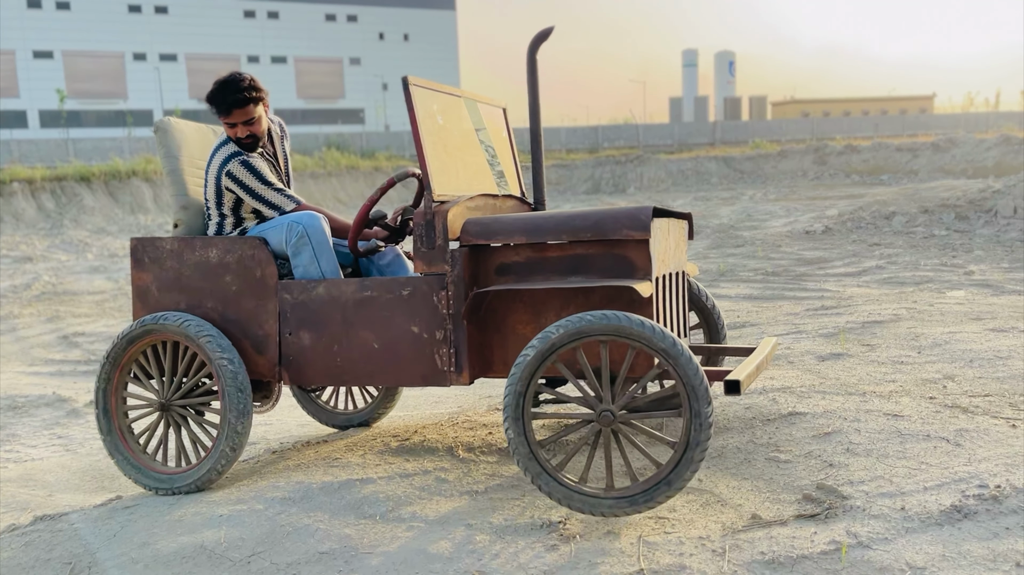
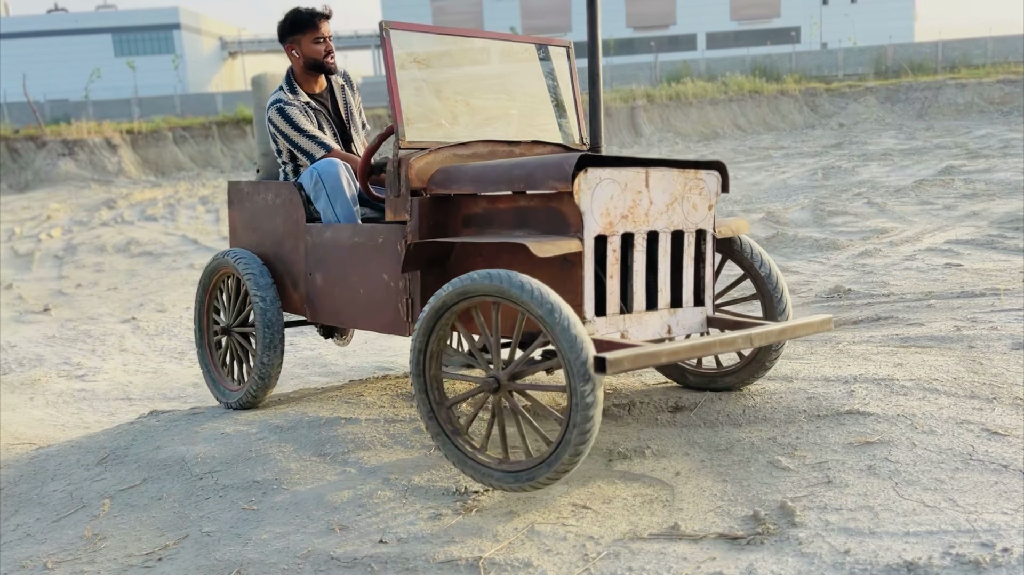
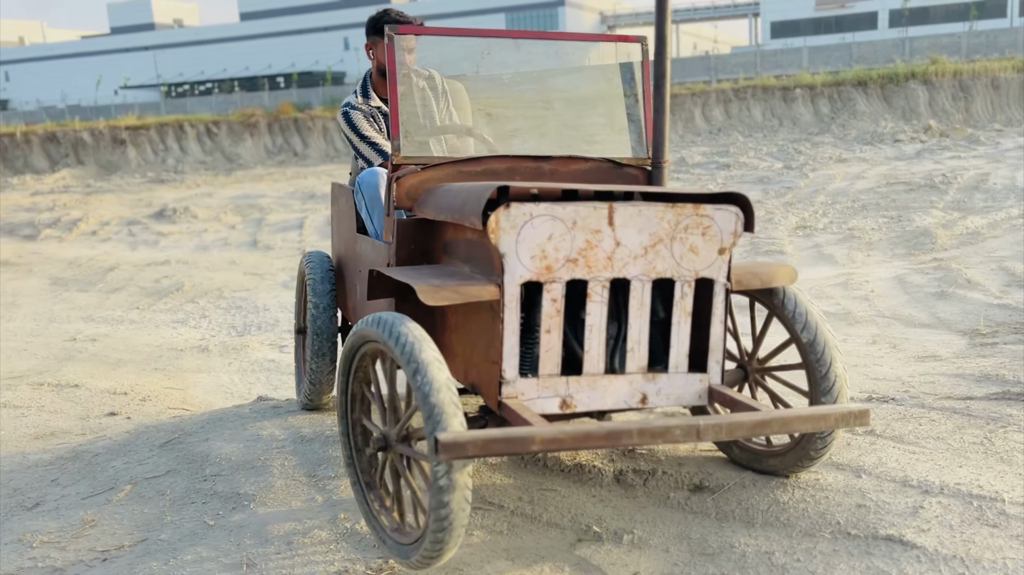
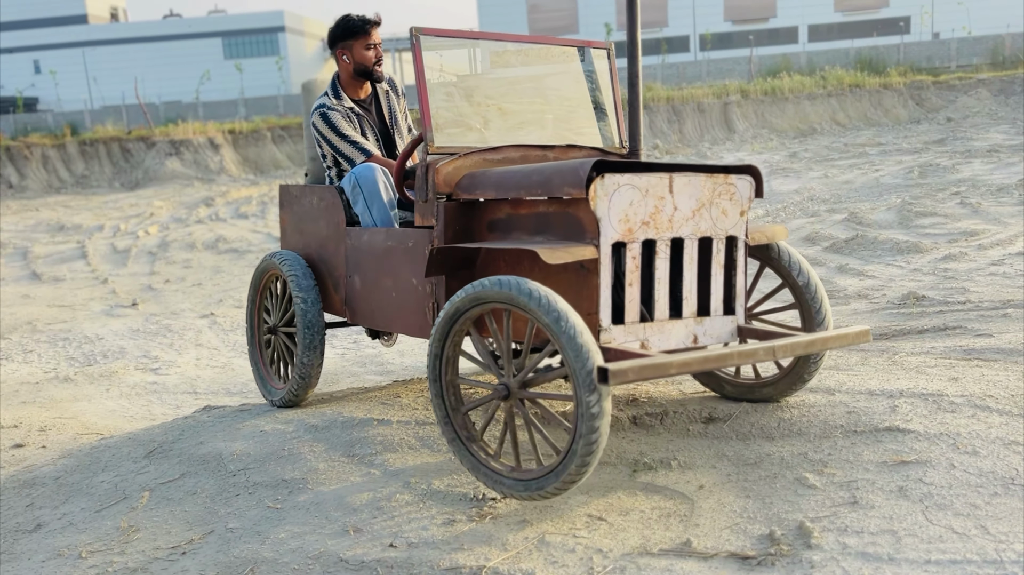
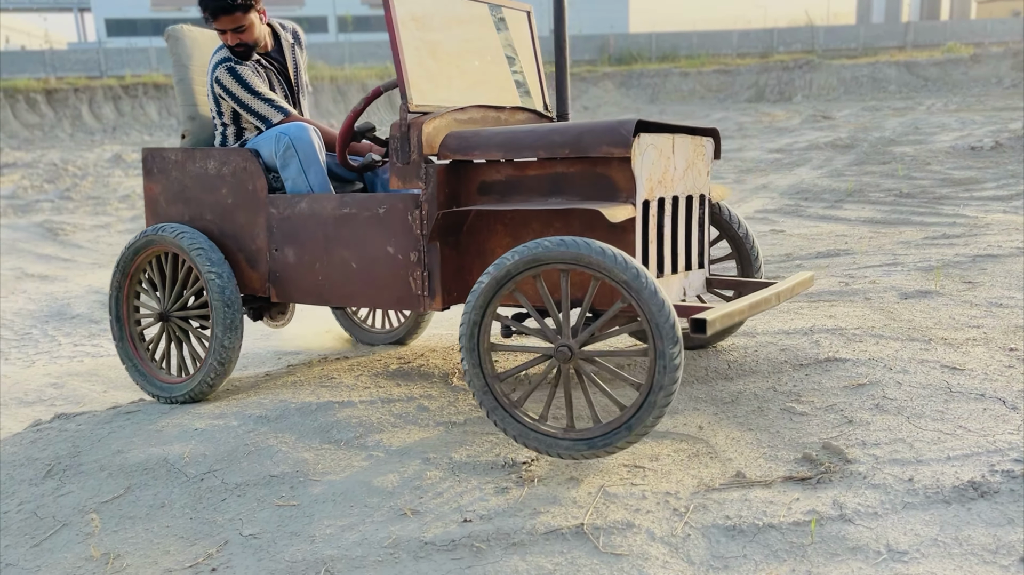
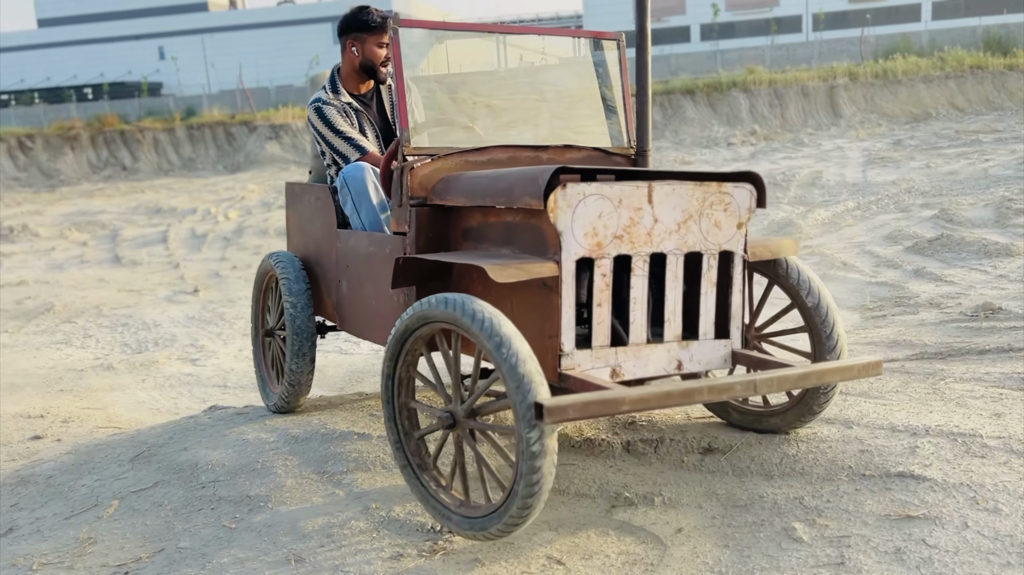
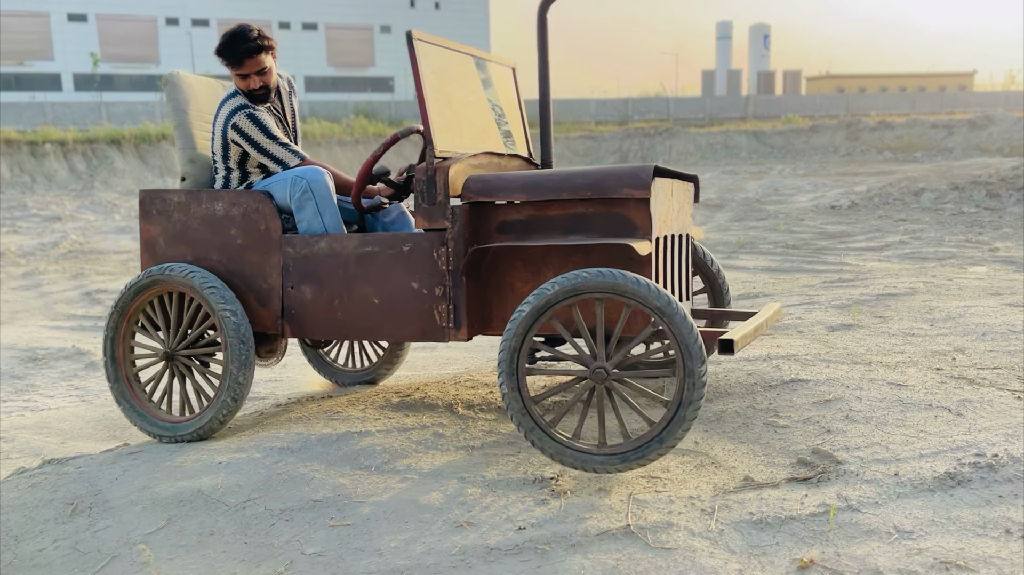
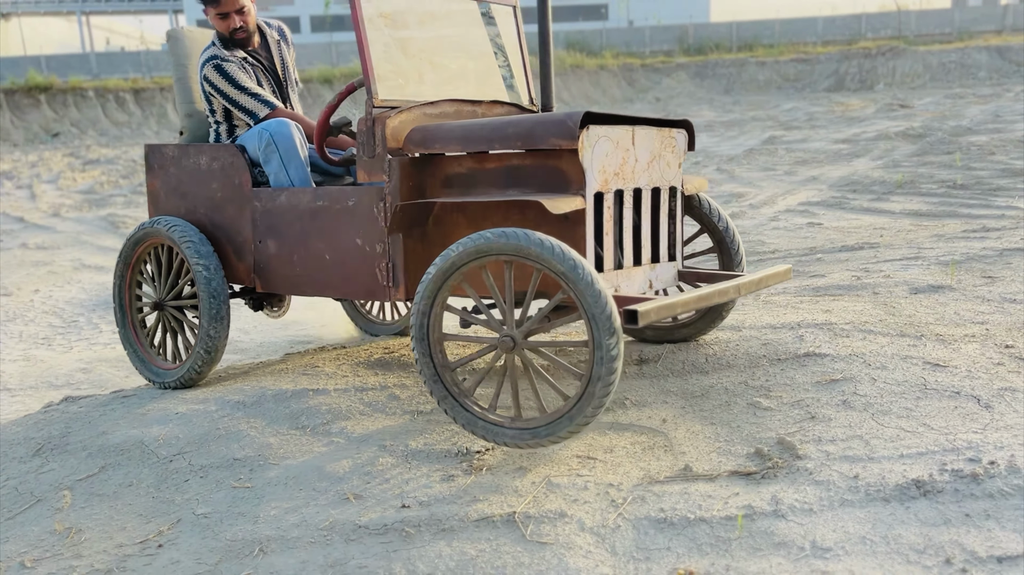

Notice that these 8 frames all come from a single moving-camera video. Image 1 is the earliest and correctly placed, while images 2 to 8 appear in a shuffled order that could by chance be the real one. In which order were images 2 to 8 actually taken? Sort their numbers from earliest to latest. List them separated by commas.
7, 5, 8, 2, 4, 6, 3
